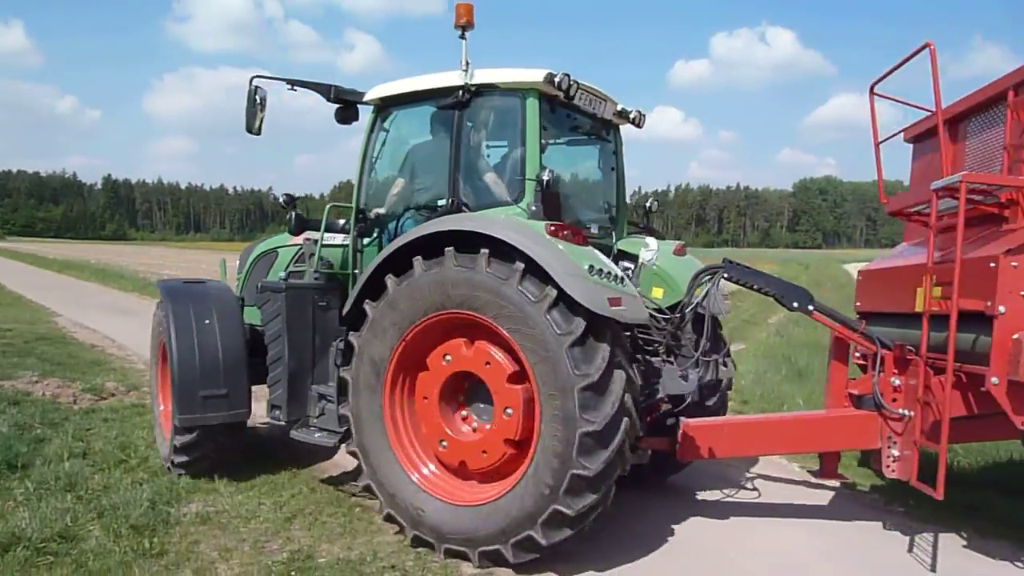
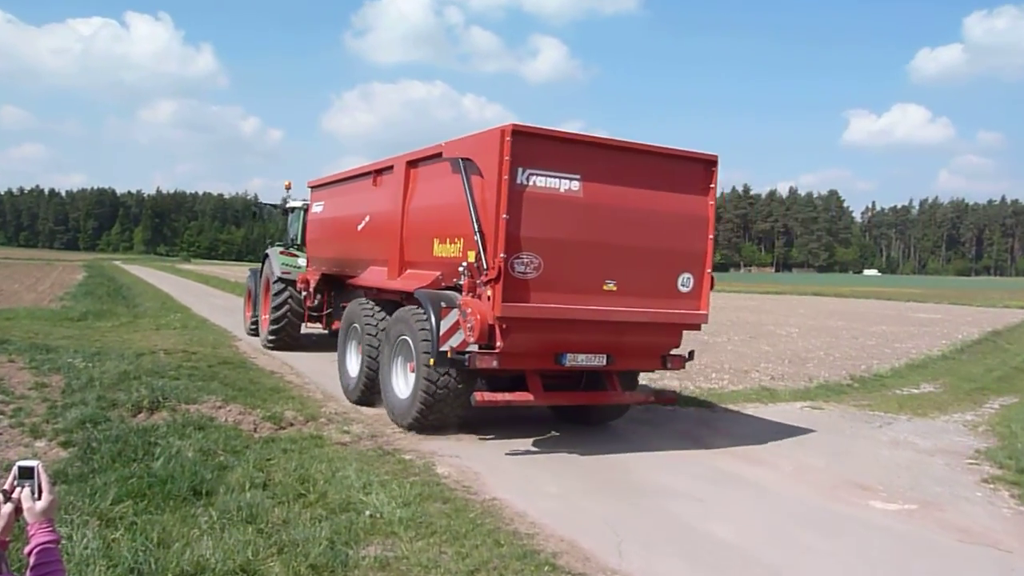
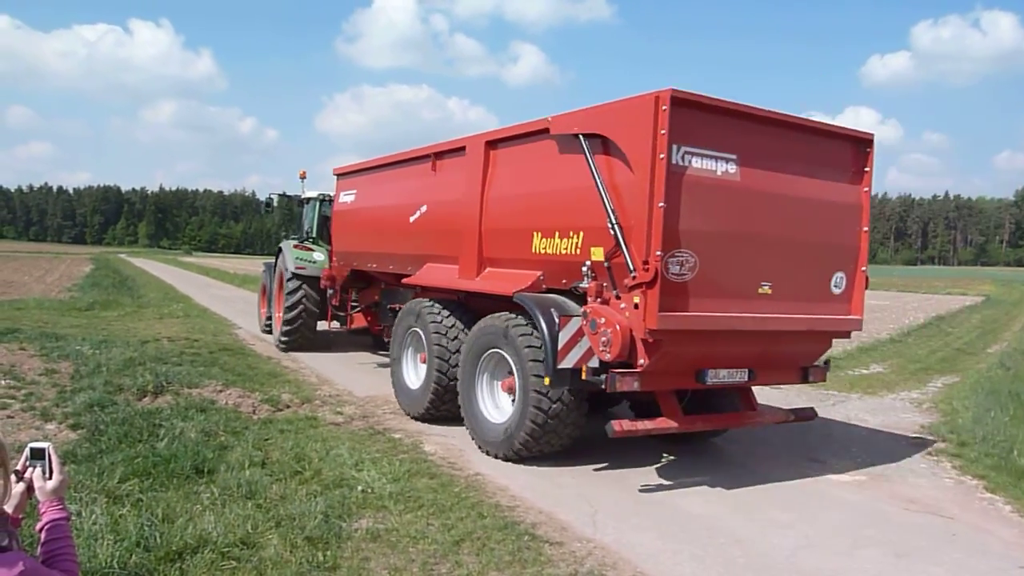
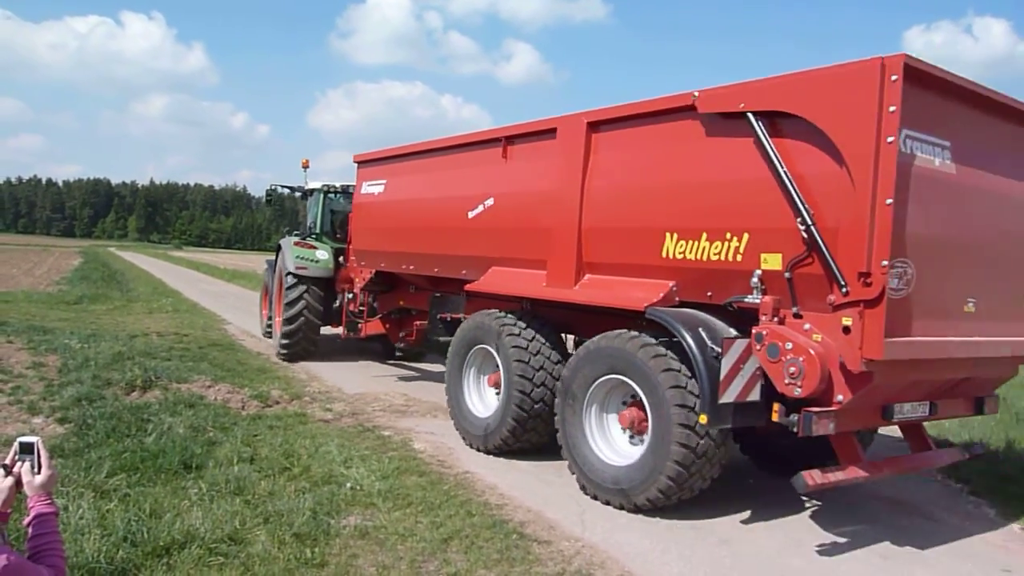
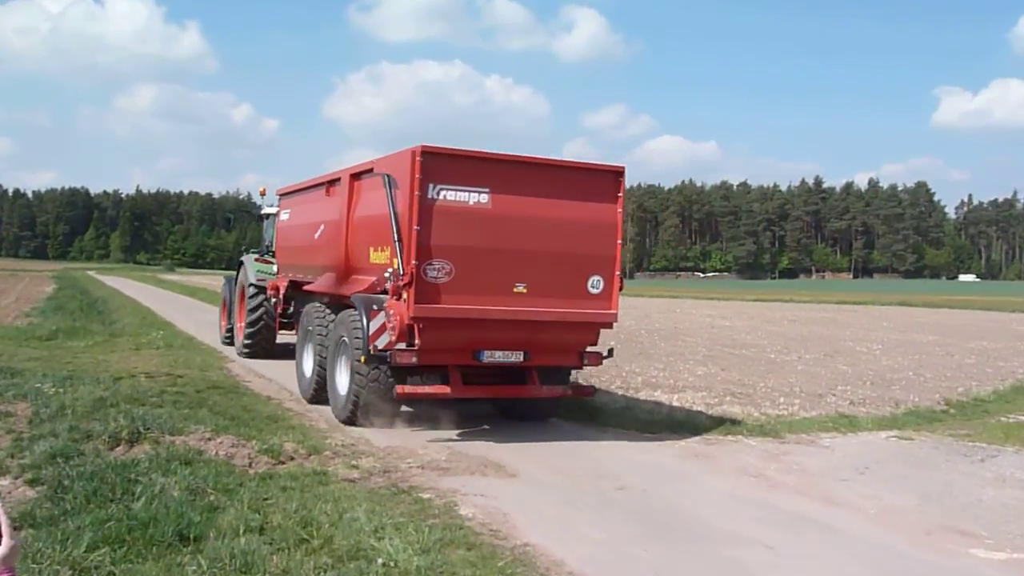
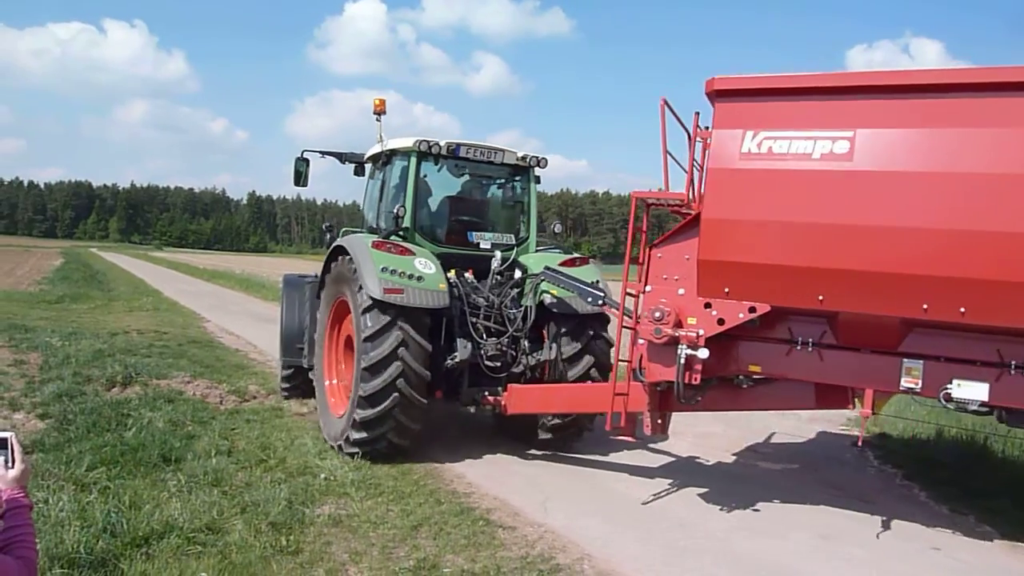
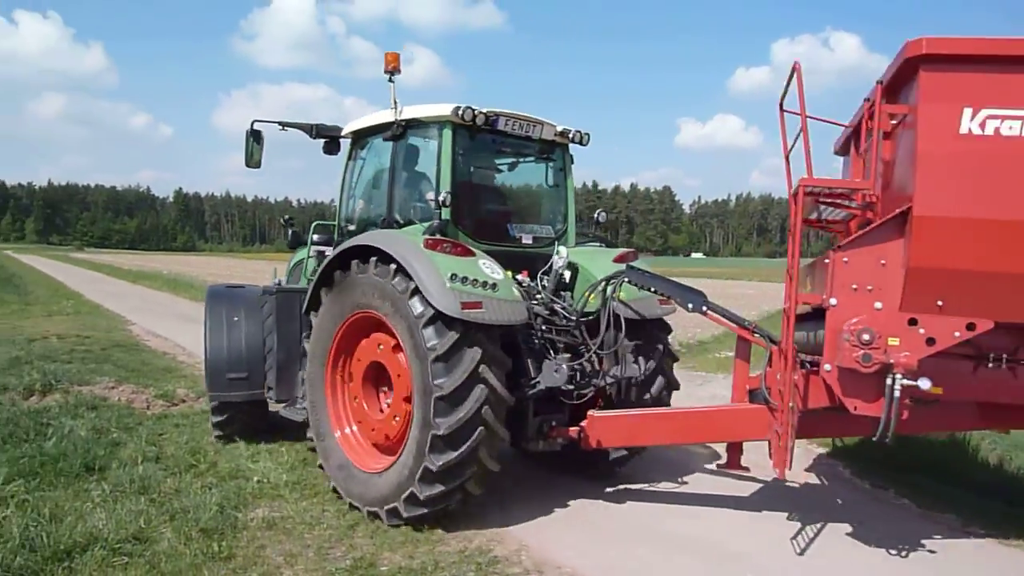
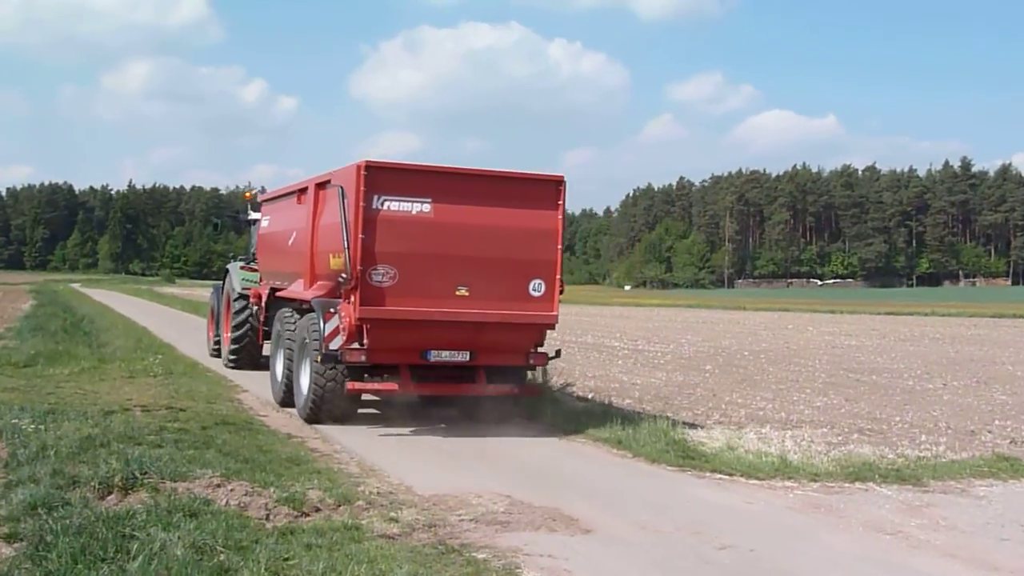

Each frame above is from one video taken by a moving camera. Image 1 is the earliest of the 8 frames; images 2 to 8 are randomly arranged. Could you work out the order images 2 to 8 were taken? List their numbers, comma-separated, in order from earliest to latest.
7, 6, 4, 3, 2, 5, 8
